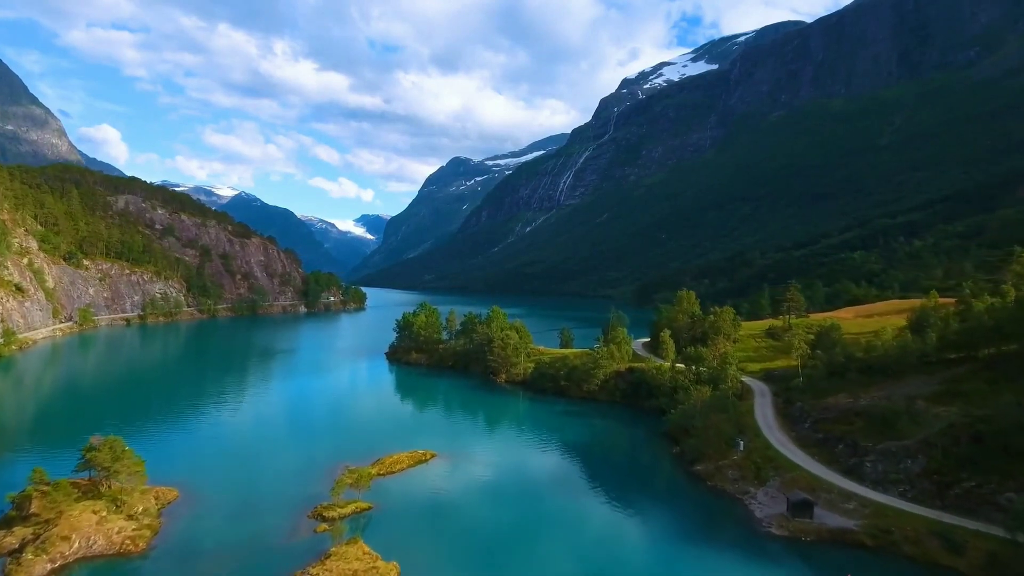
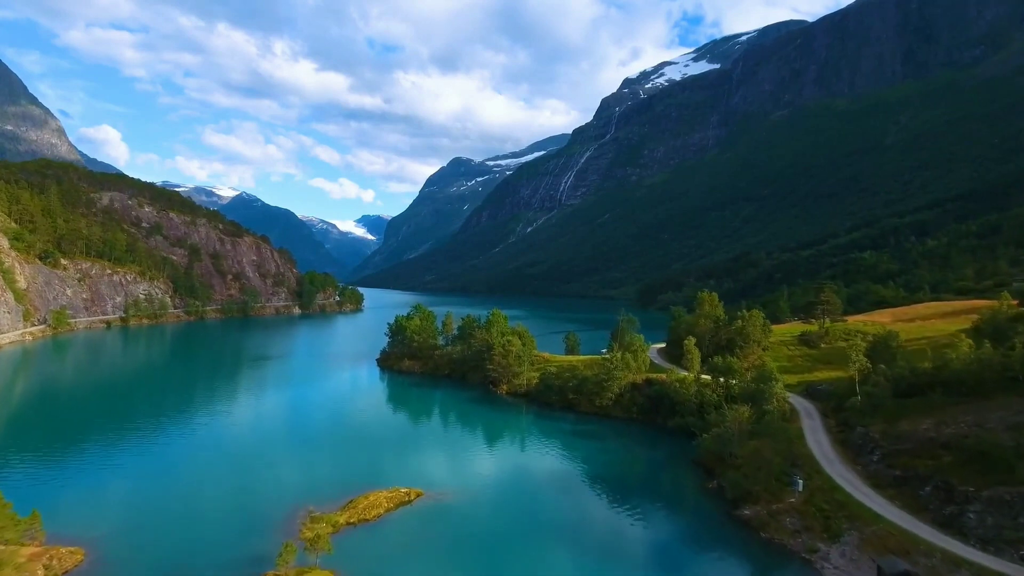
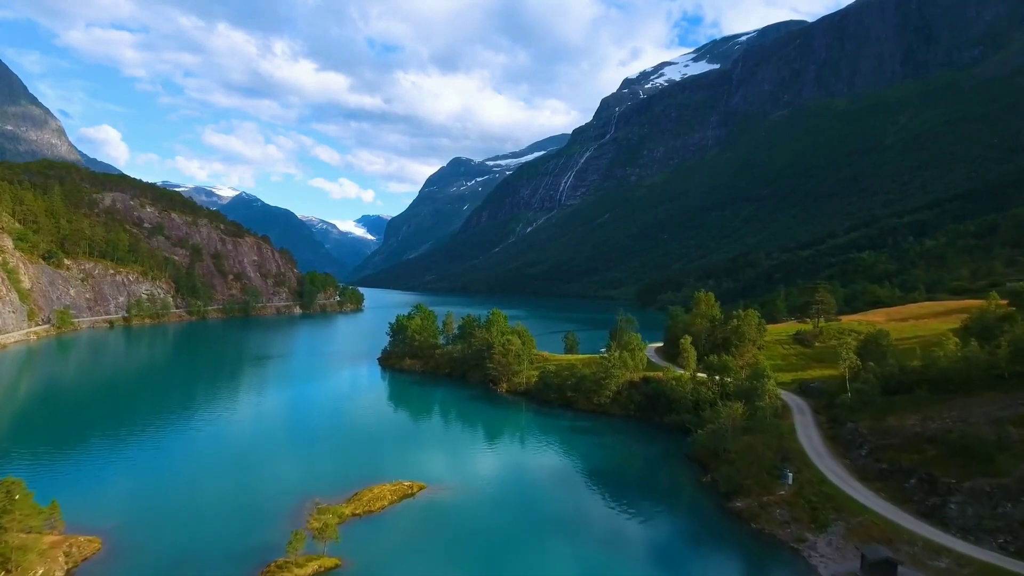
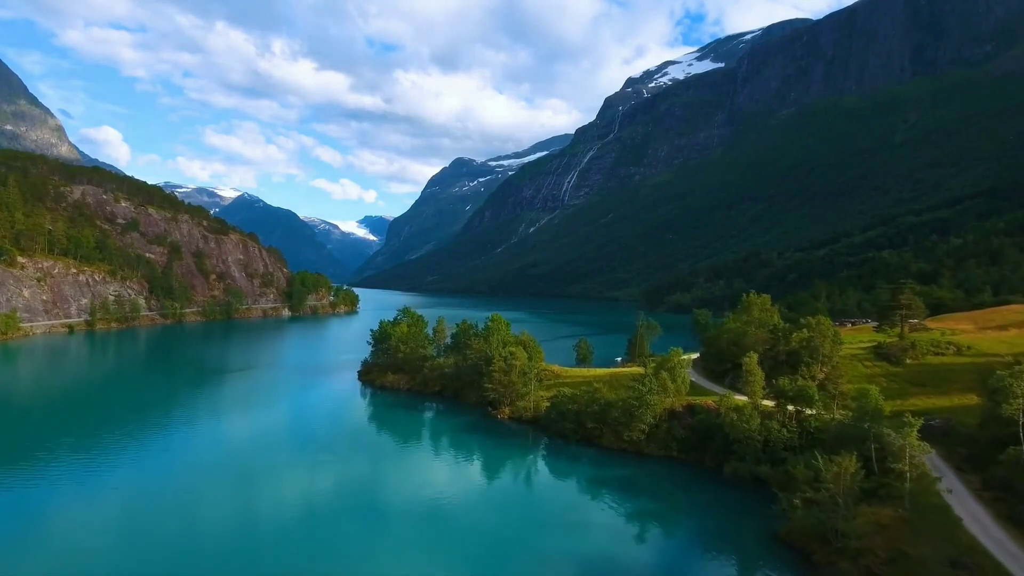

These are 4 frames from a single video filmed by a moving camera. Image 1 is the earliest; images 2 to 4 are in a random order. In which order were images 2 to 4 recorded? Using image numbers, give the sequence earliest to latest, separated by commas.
3, 2, 4
